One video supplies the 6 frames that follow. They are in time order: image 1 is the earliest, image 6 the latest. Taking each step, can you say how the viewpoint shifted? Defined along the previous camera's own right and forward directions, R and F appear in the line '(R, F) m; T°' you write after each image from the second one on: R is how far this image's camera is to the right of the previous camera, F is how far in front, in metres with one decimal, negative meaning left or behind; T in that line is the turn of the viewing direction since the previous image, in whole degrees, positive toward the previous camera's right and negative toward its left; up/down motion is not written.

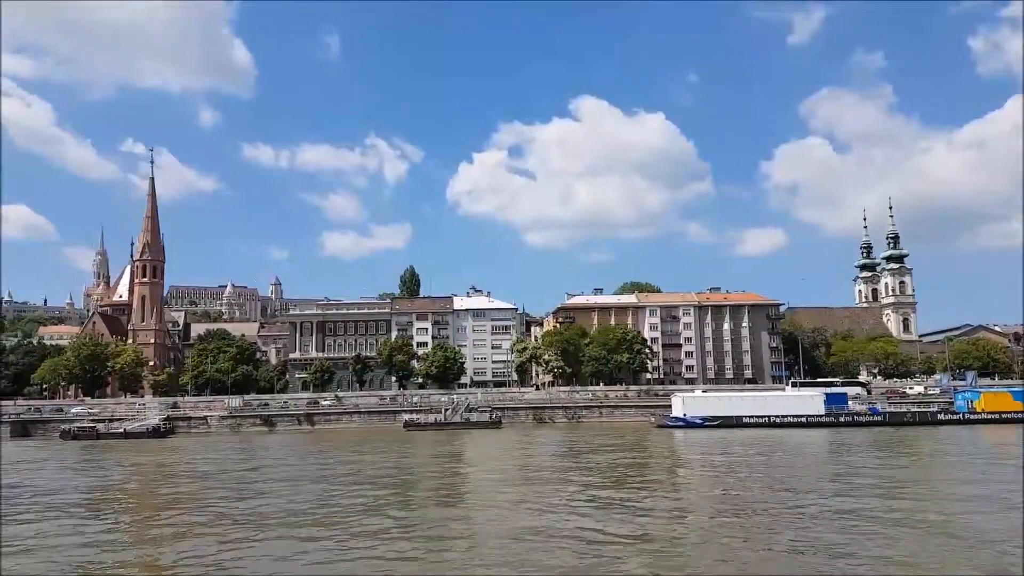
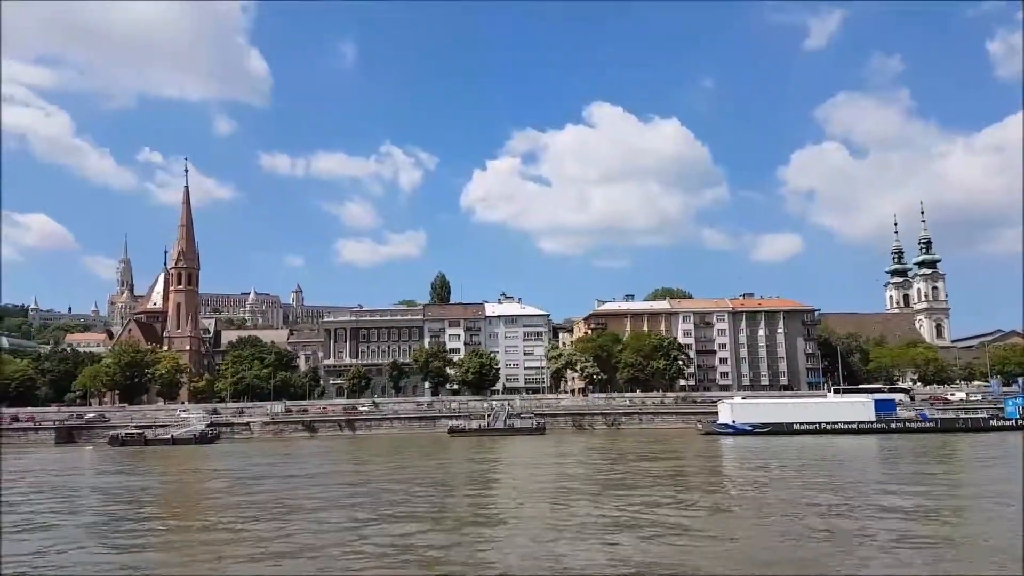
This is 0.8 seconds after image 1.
(-2.2, 0.0) m; -1°
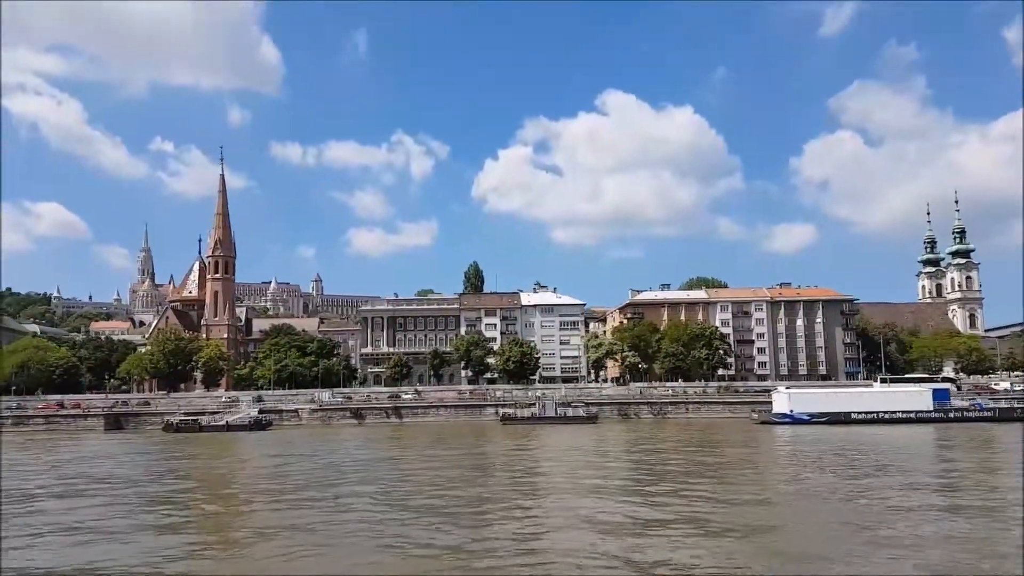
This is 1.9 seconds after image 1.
(-3.1, 0.0) m; -1°
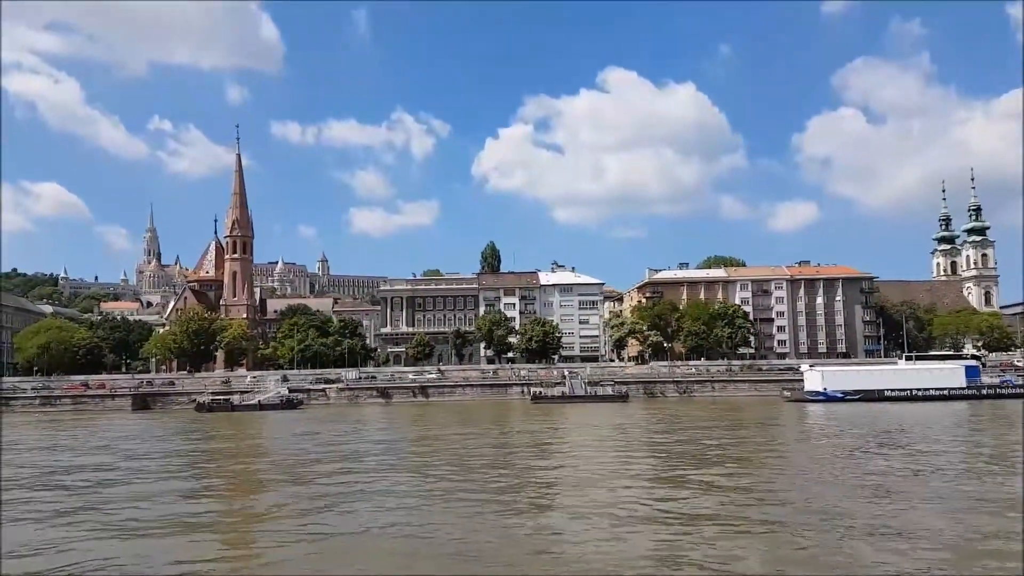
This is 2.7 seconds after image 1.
(-2.2, 0.0) m; 0°
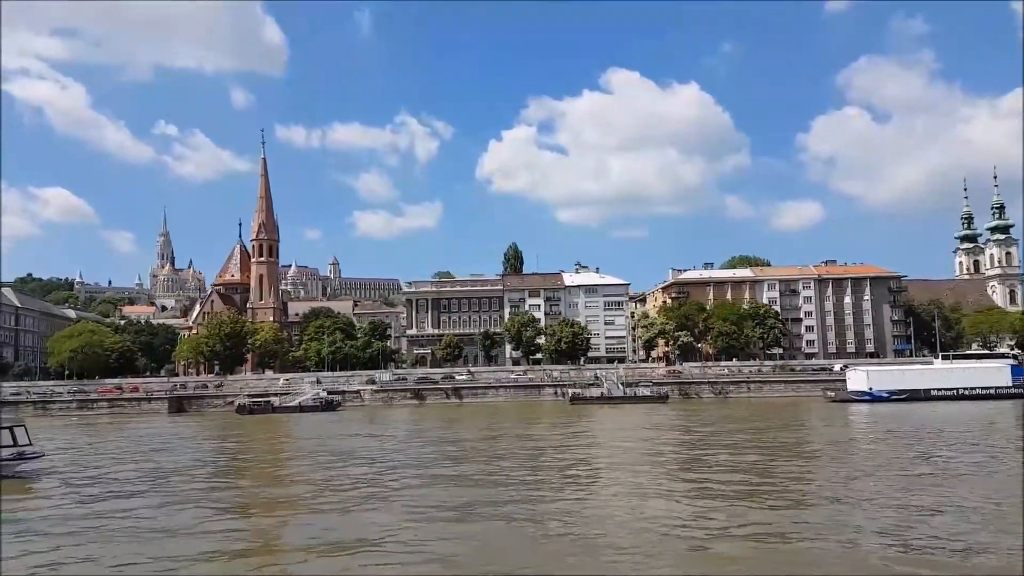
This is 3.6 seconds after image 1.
(-2.5, 0.0) m; 0°
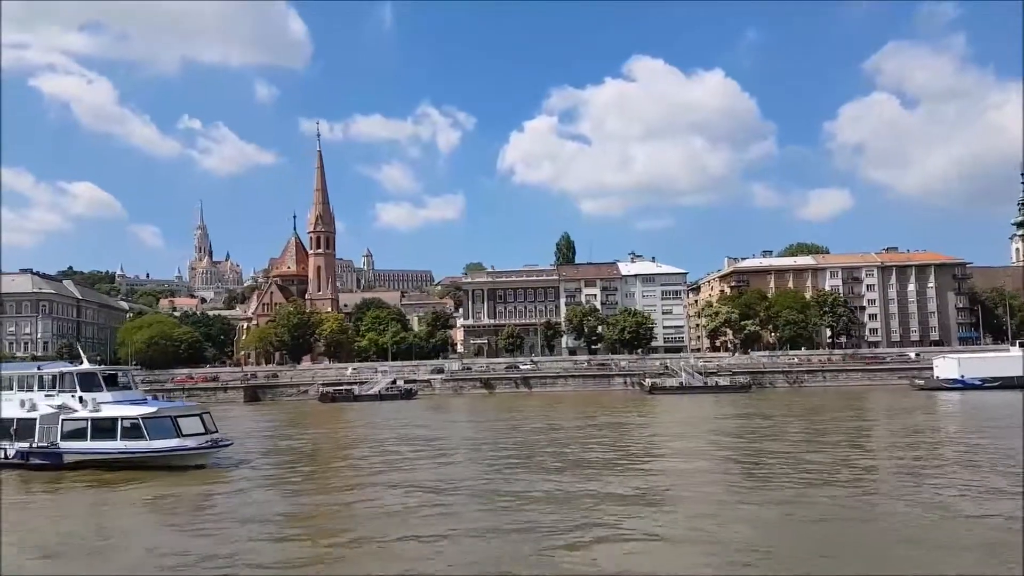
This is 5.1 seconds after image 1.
(-4.2, -0.2) m; -2°
